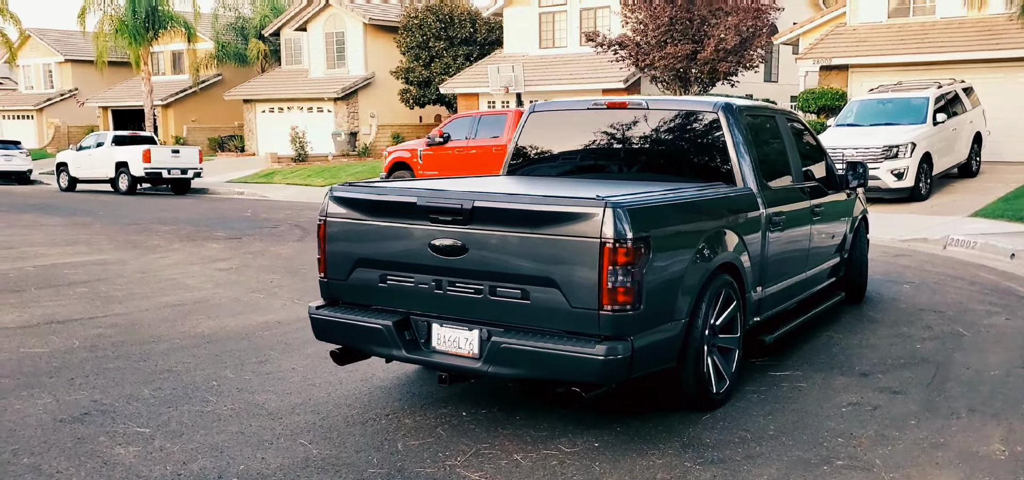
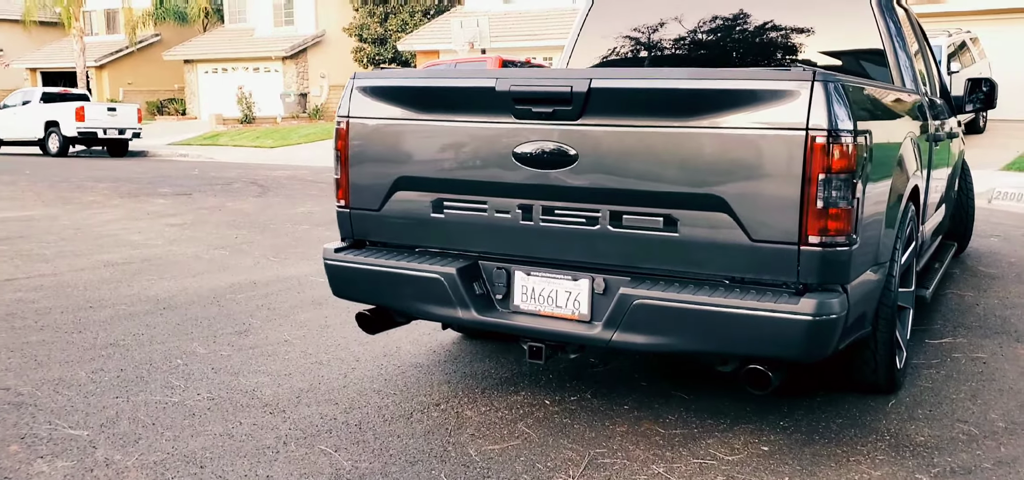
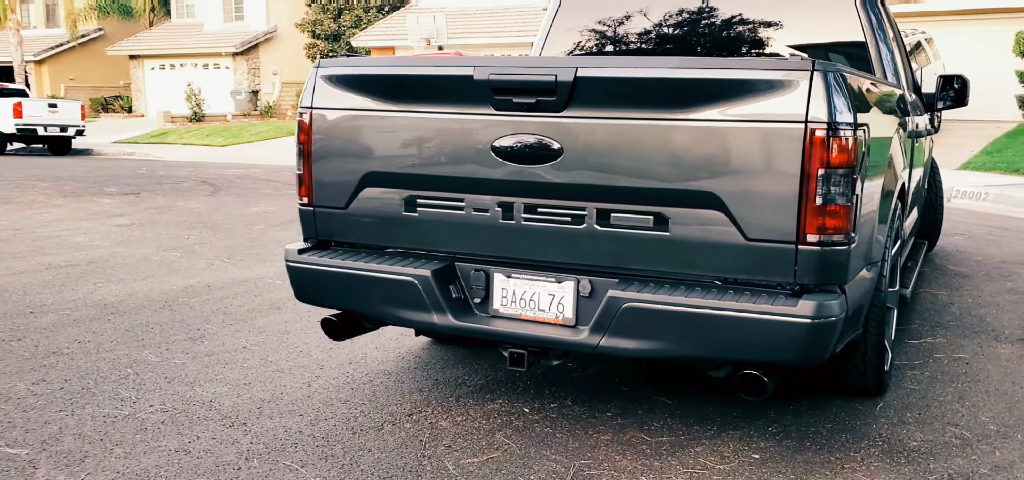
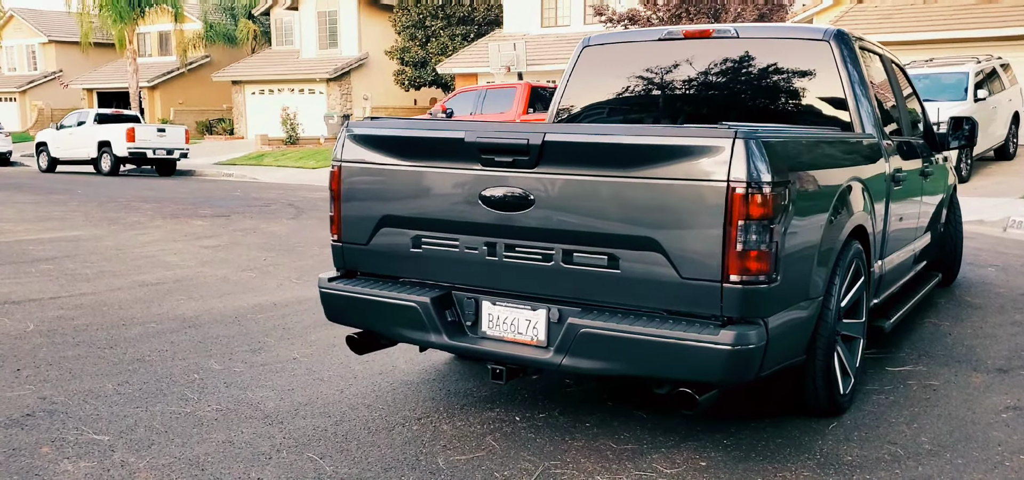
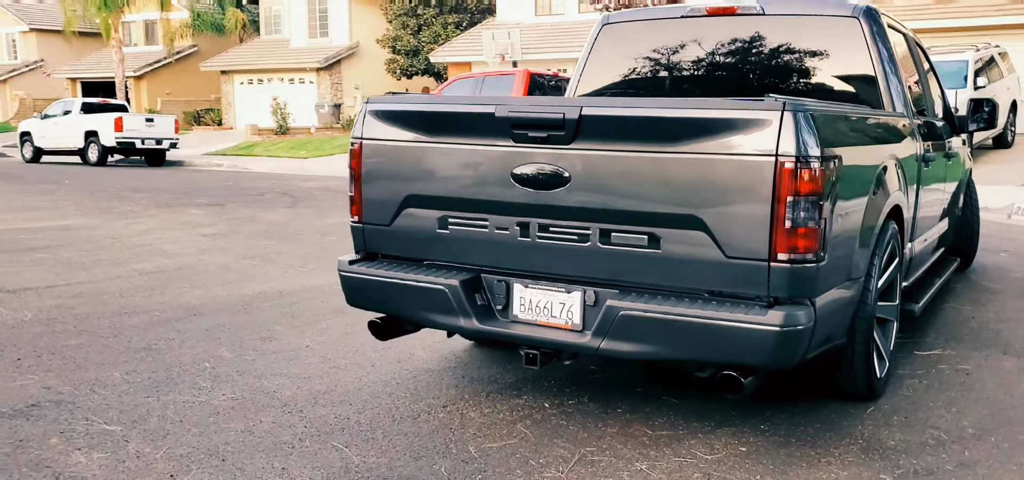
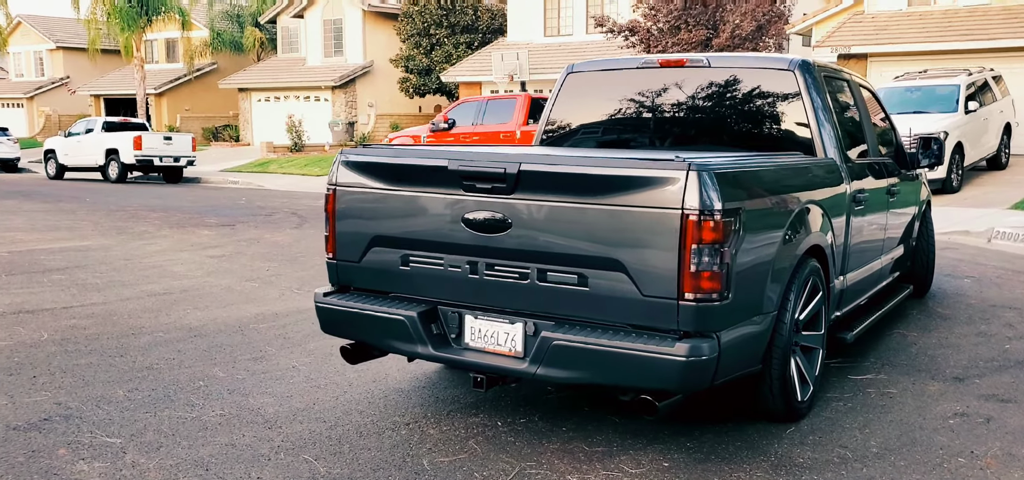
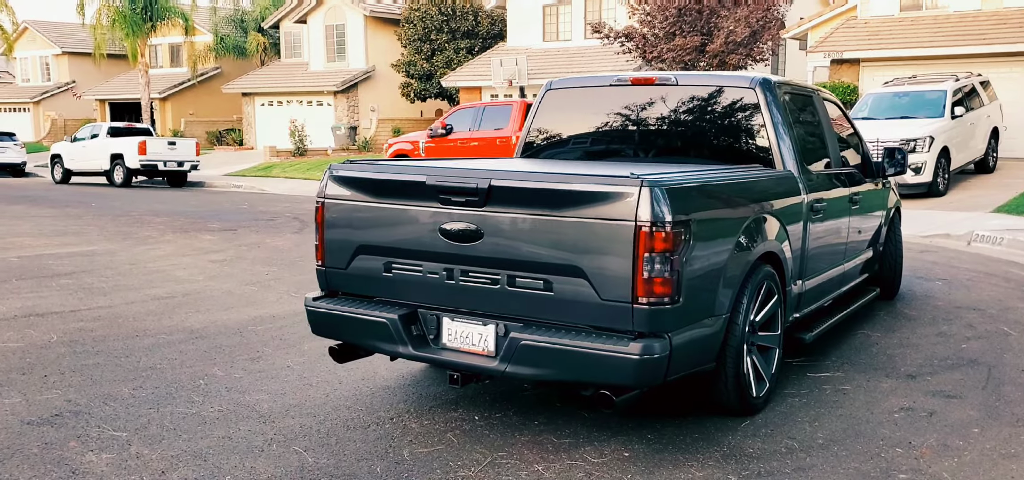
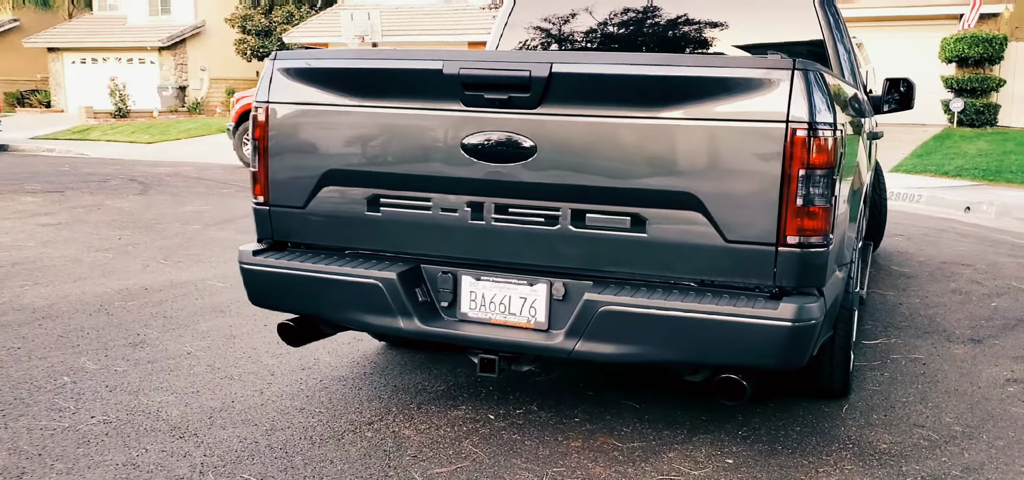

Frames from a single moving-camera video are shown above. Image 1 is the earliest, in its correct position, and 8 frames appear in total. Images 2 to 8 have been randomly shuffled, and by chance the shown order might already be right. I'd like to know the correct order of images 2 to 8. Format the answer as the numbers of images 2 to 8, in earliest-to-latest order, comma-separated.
7, 6, 4, 5, 2, 3, 8
